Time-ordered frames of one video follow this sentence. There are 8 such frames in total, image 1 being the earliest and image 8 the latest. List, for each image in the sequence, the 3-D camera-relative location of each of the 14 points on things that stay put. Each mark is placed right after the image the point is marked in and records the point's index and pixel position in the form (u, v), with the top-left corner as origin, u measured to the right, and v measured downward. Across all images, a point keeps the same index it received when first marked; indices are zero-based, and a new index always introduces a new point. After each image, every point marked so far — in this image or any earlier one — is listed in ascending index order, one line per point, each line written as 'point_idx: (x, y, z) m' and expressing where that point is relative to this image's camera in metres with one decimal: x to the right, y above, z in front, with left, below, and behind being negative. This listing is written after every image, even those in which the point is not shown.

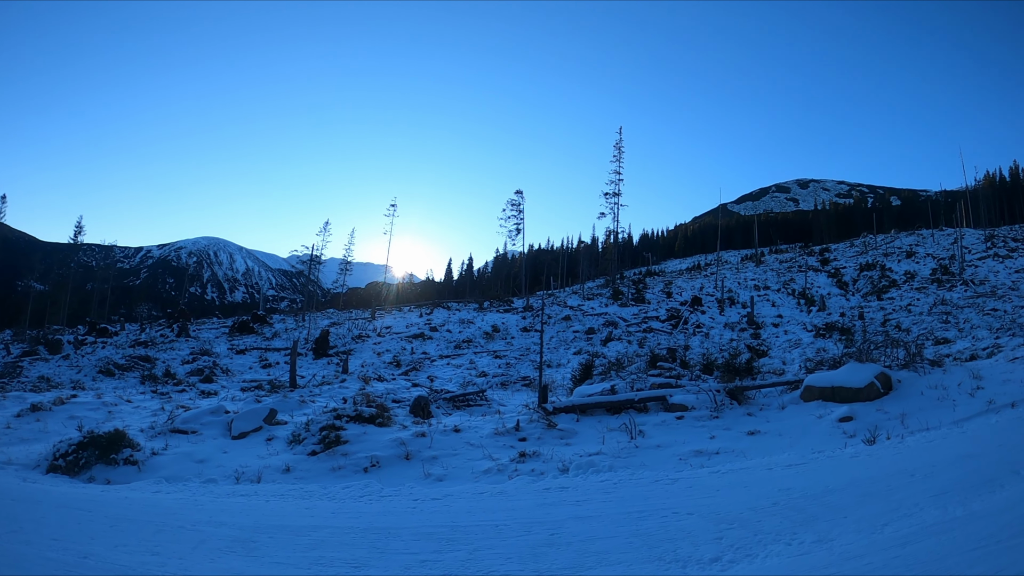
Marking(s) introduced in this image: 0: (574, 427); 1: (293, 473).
0: (+0.8, -2.2, +7.9) m
1: (-3.5, -2.6, +7.4) m
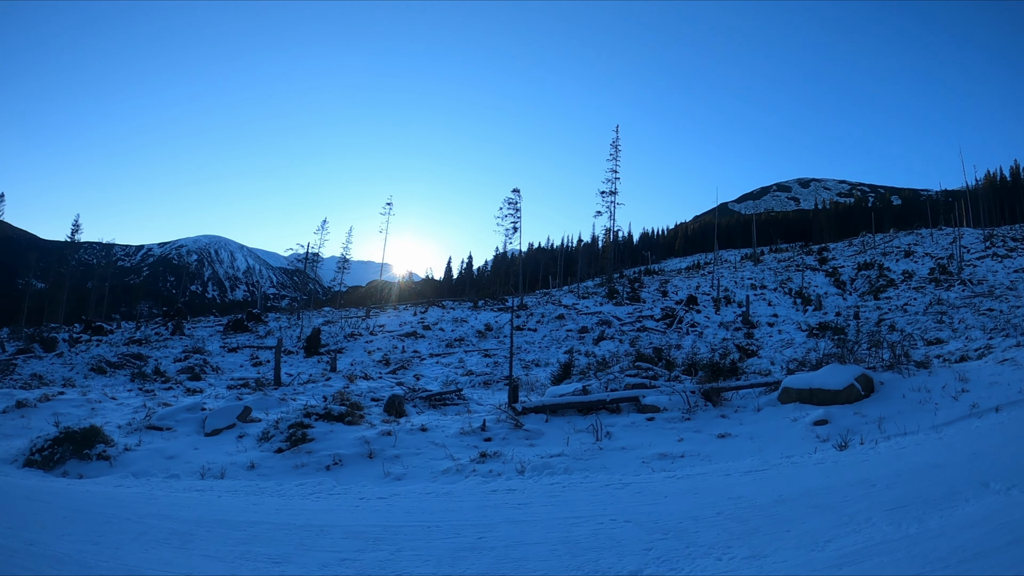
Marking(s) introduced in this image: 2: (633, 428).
0: (+0.3, -2.2, +8.0) m
1: (-4.0, -2.6, +7.5) m
2: (+1.9, -2.2, +7.9) m
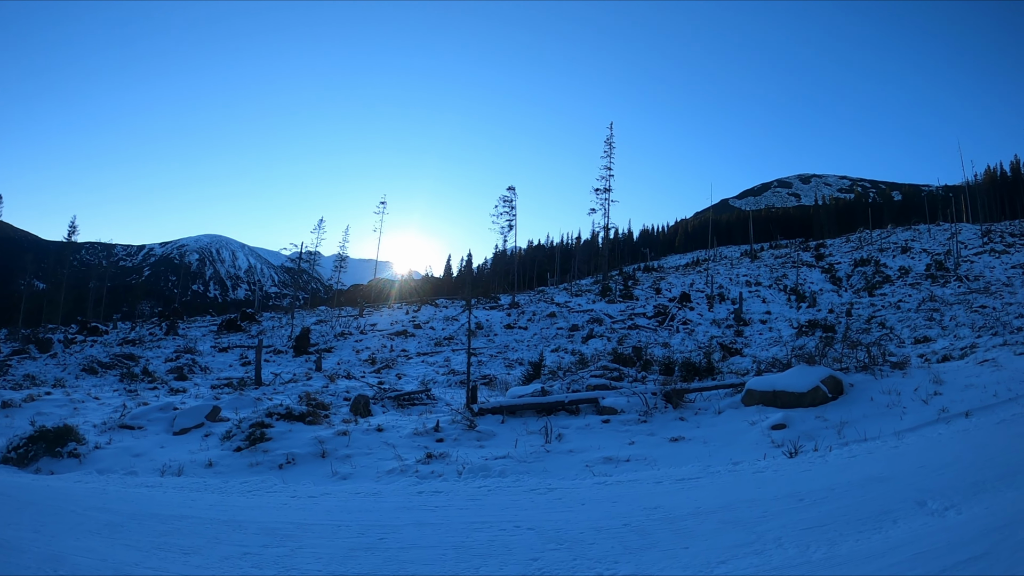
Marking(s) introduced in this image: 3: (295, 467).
0: (-0.4, -2.3, +8.2) m
1: (-4.7, -2.7, +7.8) m
2: (+1.2, -2.3, +8.0) m
3: (-3.3, -2.6, +7.6) m
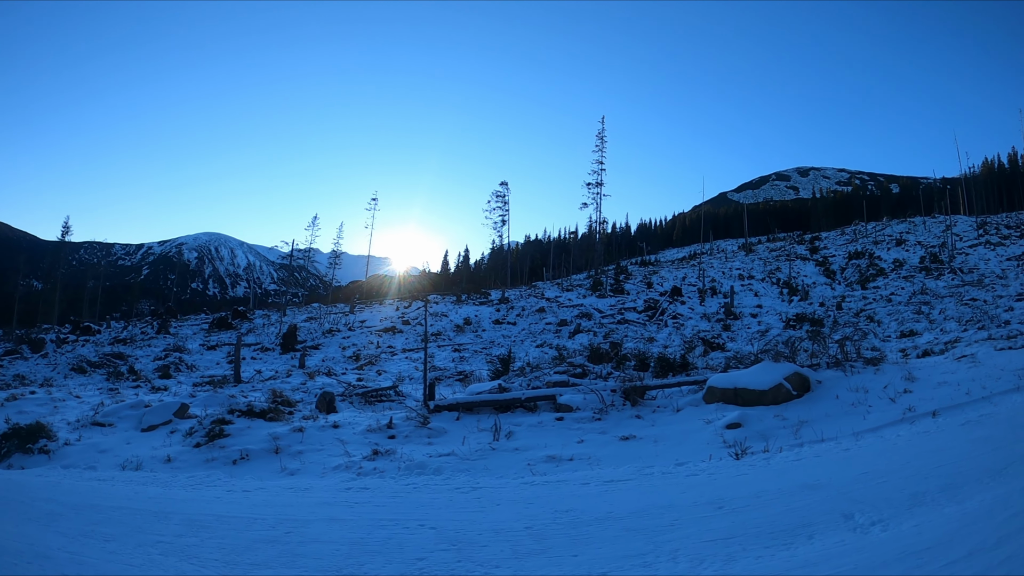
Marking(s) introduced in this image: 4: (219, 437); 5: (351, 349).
0: (-1.1, -2.3, +8.3) m
1: (-5.5, -2.7, +8.0) m
2: (+0.4, -2.3, +8.2) m
3: (-4.1, -2.6, +7.8) m
4: (-5.1, -2.5, +8.7) m
5: (-5.8, -2.2, +17.9) m
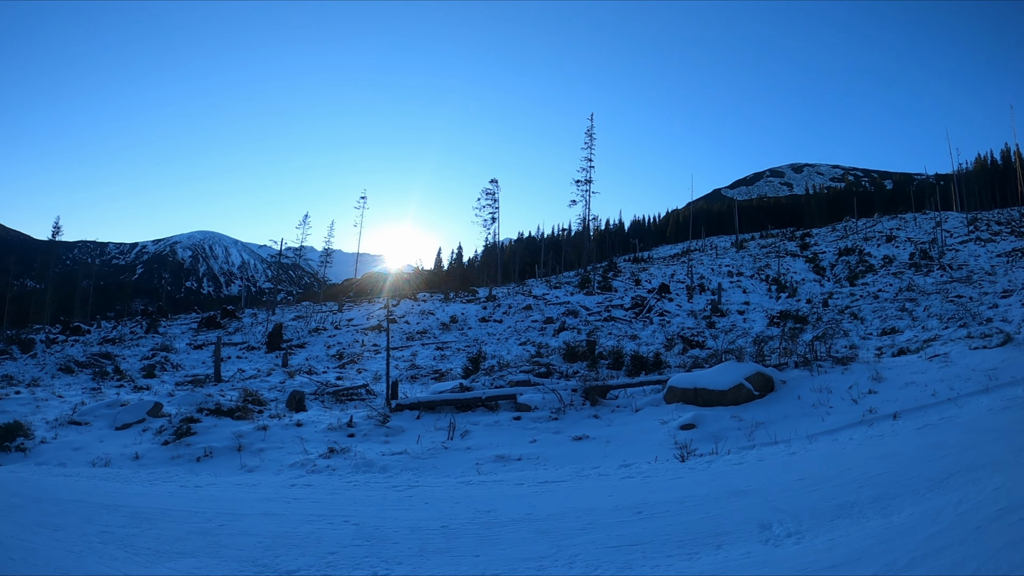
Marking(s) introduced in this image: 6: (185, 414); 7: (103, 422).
0: (-1.8, -2.4, +8.5) m
1: (-6.2, -2.8, +8.3) m
2: (-0.3, -2.3, +8.3) m
3: (-4.8, -2.7, +8.0) m
4: (-5.8, -2.6, +8.9) m
5: (-6.5, -2.2, +18.1) m
6: (-6.5, -2.5, +9.9) m
7: (-8.5, -2.7, +10.3) m
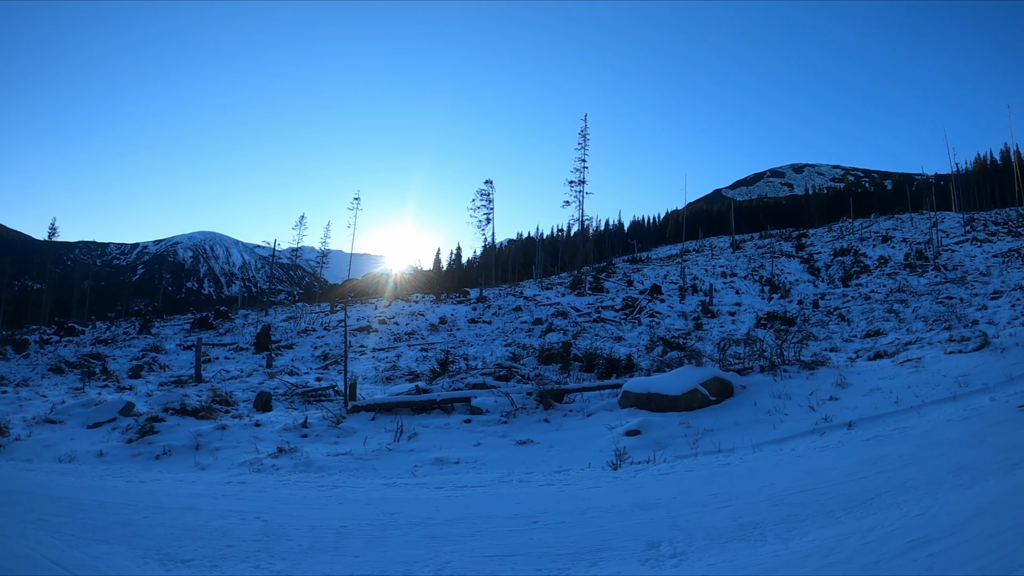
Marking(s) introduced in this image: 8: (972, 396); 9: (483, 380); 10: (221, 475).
0: (-2.7, -2.4, +8.6) m
1: (-7.0, -2.9, +8.5) m
2: (-1.2, -2.4, +8.4) m
3: (-5.6, -2.8, +8.2) m
4: (-6.7, -2.7, +9.1) m
5: (-7.1, -2.3, +18.4) m
6: (-7.4, -2.6, +10.2) m
7: (-9.3, -2.8, +10.6) m
8: (+8.3, -2.0, +9.0) m
9: (-0.5, -1.9, +10.2) m
10: (-4.1, -2.7, +7.1) m
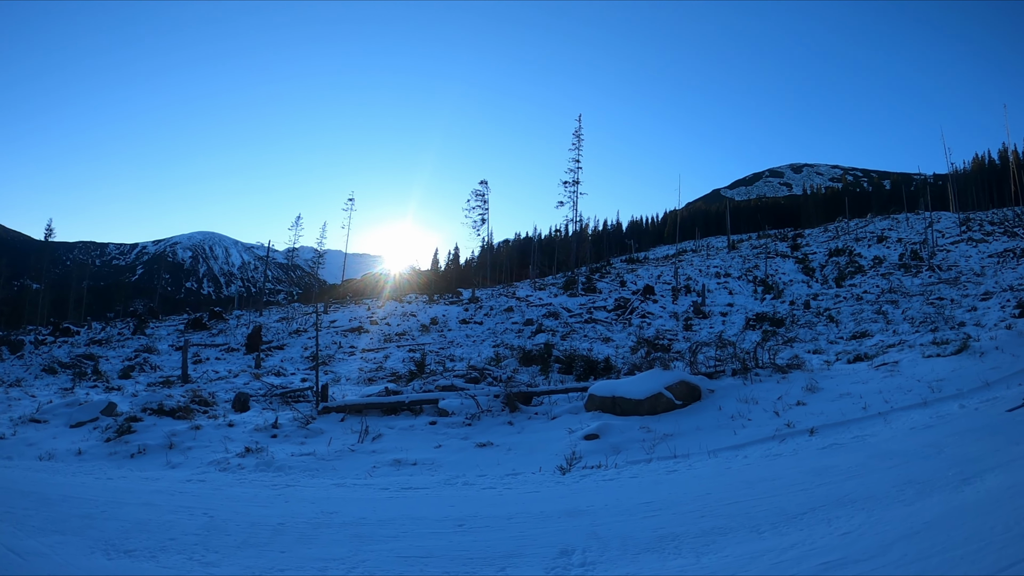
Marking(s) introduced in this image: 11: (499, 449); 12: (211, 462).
0: (-3.3, -2.5, +8.8) m
1: (-7.7, -2.9, +8.7) m
2: (-1.8, -2.5, +8.6) m
3: (-6.3, -2.8, +8.4) m
4: (-7.3, -2.7, +9.3) m
5: (-7.5, -2.3, +18.6) m
6: (-7.9, -2.7, +10.4) m
7: (-9.9, -2.9, +10.9) m
8: (+7.7, -2.0, +8.9) m
9: (-1.1, -2.0, +10.3) m
10: (-4.8, -2.8, +7.2) m
11: (-0.2, -2.5, +7.9) m
12: (-4.7, -2.7, +7.8) m
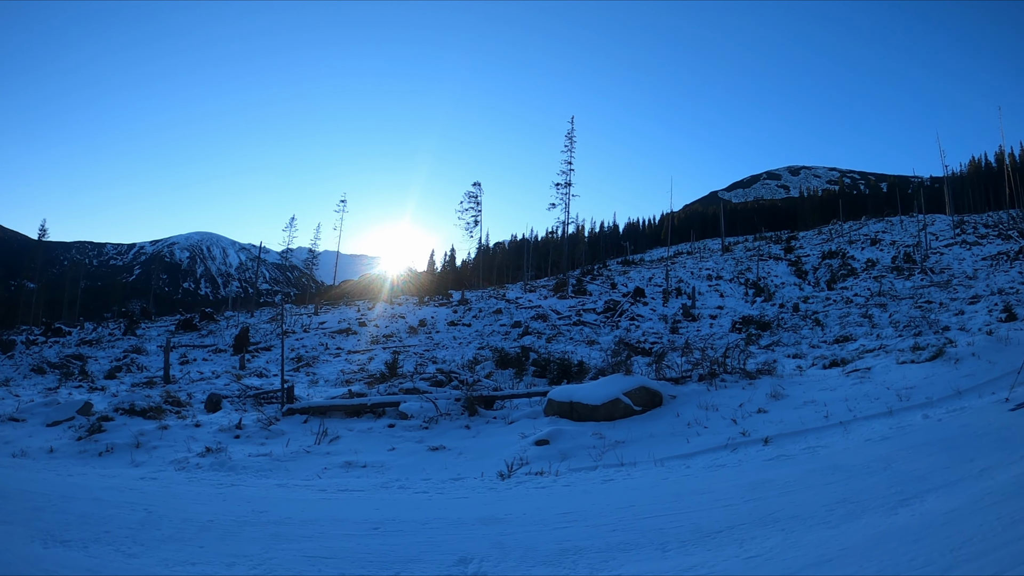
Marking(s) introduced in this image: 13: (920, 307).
0: (-4.1, -2.6, +8.9) m
1: (-8.4, -3.0, +8.9) m
2: (-2.5, -2.5, +8.6) m
3: (-7.0, -2.9, +8.5) m
4: (-8.0, -2.8, +9.5) m
5: (-8.1, -2.4, +18.8) m
6: (-8.7, -2.7, +10.6) m
7: (-10.6, -2.9, +11.1) m
8: (+7.0, -2.2, +8.9) m
9: (-1.8, -2.0, +10.4) m
10: (-5.5, -2.8, +7.3) m
11: (-0.9, -2.6, +7.9) m
12: (-5.5, -2.8, +7.9) m
13: (+14.3, -0.8, +17.5) m
